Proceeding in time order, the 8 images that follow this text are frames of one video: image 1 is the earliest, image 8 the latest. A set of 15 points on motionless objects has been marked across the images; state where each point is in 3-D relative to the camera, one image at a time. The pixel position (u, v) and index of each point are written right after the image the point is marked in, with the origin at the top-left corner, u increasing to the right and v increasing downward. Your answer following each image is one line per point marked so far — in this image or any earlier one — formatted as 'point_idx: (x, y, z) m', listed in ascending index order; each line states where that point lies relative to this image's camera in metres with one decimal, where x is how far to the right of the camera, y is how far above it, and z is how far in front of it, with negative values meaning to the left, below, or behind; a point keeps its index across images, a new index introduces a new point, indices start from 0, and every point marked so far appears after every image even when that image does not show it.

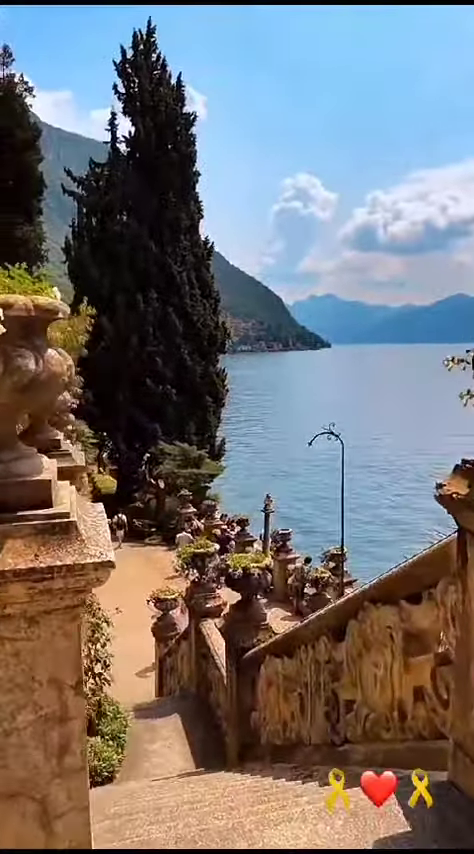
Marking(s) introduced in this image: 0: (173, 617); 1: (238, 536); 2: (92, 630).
0: (-0.9, -2.8, +10.0) m
1: (0.0, -2.7, +16.7) m
2: (-1.3, -1.8, +6.0) m
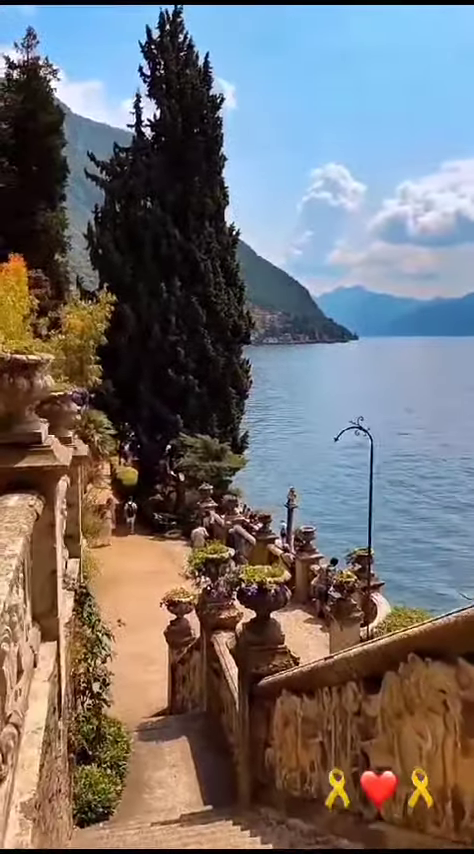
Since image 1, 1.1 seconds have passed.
0: (-0.7, -2.7, +9.4) m
1: (+0.5, -2.5, +16.1) m
2: (-1.2, -1.7, +5.4) m
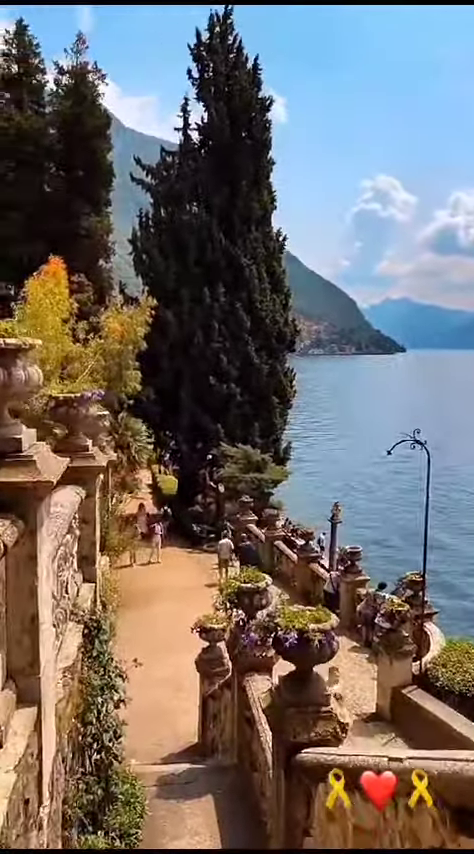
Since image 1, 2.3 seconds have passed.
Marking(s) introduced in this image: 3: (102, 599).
0: (-0.2, -2.8, +8.5) m
1: (+1.4, -2.8, +15.1) m
2: (-0.9, -1.8, +4.6) m
3: (-1.3, -1.6, +6.3) m
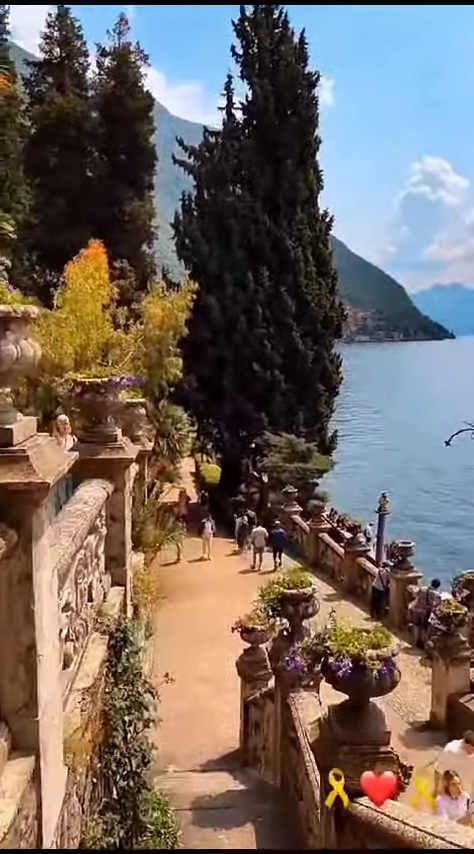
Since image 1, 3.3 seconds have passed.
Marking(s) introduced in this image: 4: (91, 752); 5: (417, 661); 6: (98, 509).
0: (+0.3, -2.7, +7.9) m
1: (+2.4, -2.5, +14.4) m
2: (-0.7, -1.7, +4.1) m
3: (-0.9, -1.5, +5.8) m
4: (-0.8, -1.8, +3.6) m
5: (+2.9, -3.8, +10.9) m
6: (-0.9, -0.5, +4.5) m
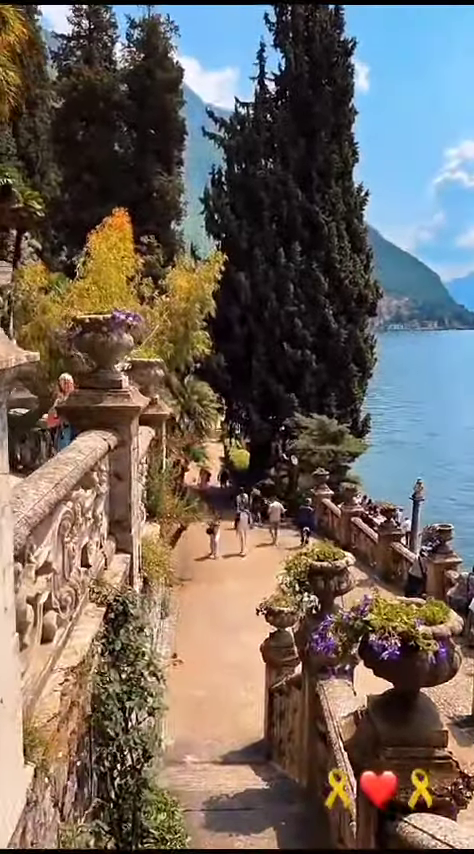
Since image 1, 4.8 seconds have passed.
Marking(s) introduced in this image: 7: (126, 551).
0: (+0.6, -2.3, +7.3) m
1: (+2.9, -2.0, +13.7) m
2: (-0.6, -1.4, +3.4) m
3: (-0.7, -1.1, +5.1) m
4: (-0.7, -1.4, +3.0) m
5: (+3.3, -3.4, +10.1) m
6: (-0.8, -0.2, +3.8) m
7: (-0.7, -0.8, +4.6) m
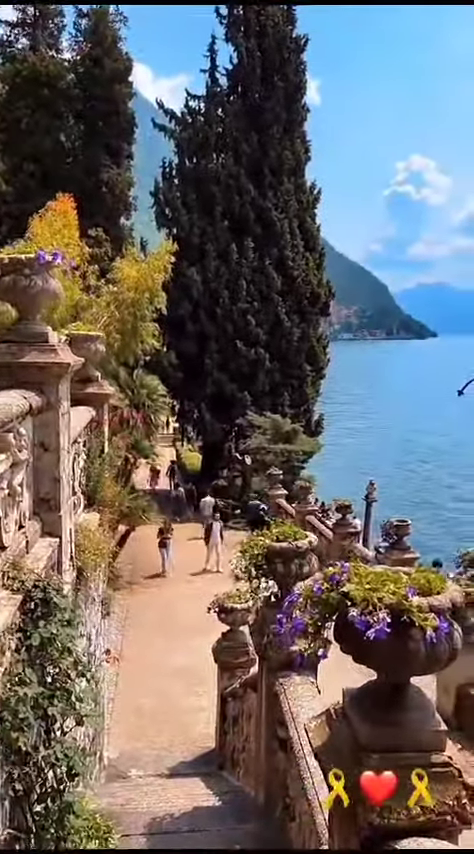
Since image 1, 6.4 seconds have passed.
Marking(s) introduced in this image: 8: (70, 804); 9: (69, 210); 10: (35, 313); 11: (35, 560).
0: (+0.1, -2.1, +6.7) m
1: (+2.0, -1.9, +13.2) m
2: (-0.8, -1.1, +2.8) m
3: (-1.1, -0.9, +4.5) m
4: (-0.9, -1.2, +2.3) m
5: (+2.6, -3.2, +9.7) m
6: (-1.1, 0.0, +3.2) m
7: (-1.1, -0.6, +3.9) m
8: (-0.8, -1.7, +3.0) m
9: (-3.9, +5.0, +15.6) m
10: (-1.1, +0.7, +3.8) m
11: (-1.0, -0.7, +3.5) m
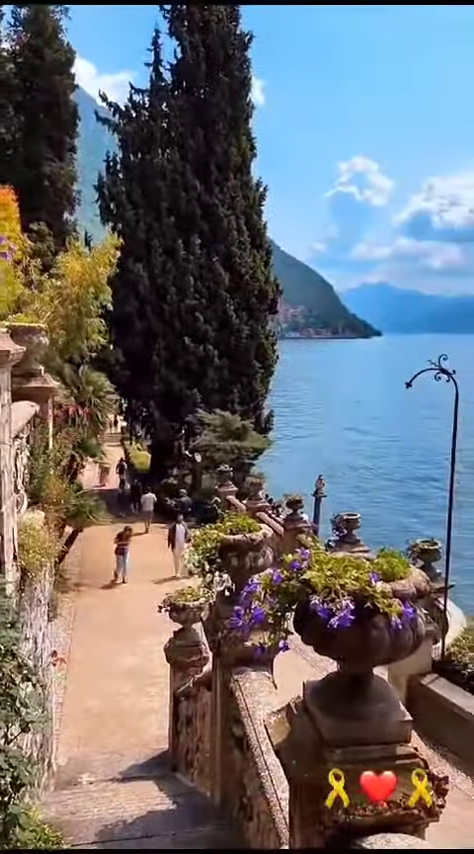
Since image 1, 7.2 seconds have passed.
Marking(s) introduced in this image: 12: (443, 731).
0: (-0.4, -2.0, +6.6) m
1: (+1.0, -1.8, +13.2) m
2: (-1.0, -1.1, +2.6) m
3: (-1.4, -0.9, +4.3) m
4: (-1.0, -1.1, +2.2) m
5: (+1.9, -3.1, +9.8) m
6: (-1.3, +0.1, +3.0) m
7: (-1.3, -0.6, +3.7) m
8: (-0.9, -1.6, +2.8) m
9: (-5.1, +5.0, +15.1) m
10: (-1.4, +0.7, +3.6) m
11: (-1.3, -0.6, +3.3) m
12: (+2.0, -2.9, +6.5) m
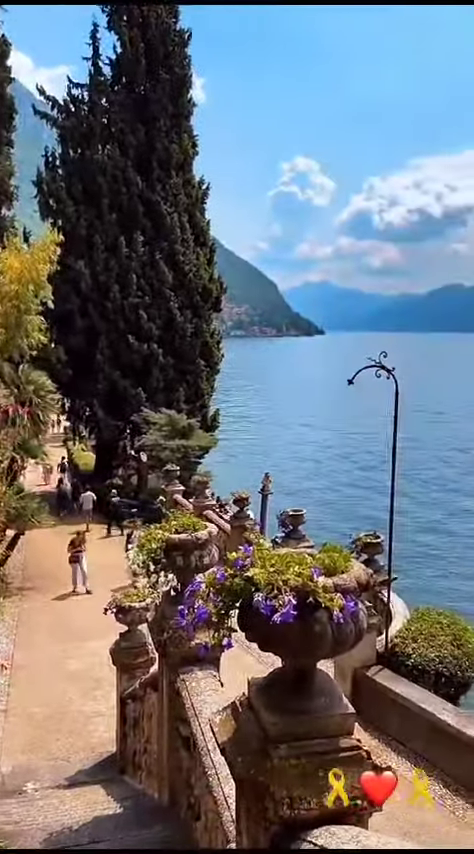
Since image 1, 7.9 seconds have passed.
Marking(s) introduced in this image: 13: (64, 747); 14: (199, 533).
0: (-0.9, -2.0, +6.5) m
1: (0.0, -1.8, +13.3) m
2: (-1.2, -1.1, +2.5) m
3: (-1.7, -0.9, +4.1) m
4: (-1.2, -1.1, +2.1) m
5: (+1.1, -3.1, +9.9) m
6: (-1.5, +0.1, +2.8) m
7: (-1.6, -0.6, +3.6) m
8: (-1.2, -1.6, +2.7) m
9: (-6.4, +5.0, +14.6) m
10: (-1.7, +0.7, +3.4) m
11: (-1.5, -0.6, +3.1) m
12: (+1.5, -2.9, +6.7) m
13: (-1.8, -3.3, +7.0) m
14: (-0.2, -0.7, +4.3) m
